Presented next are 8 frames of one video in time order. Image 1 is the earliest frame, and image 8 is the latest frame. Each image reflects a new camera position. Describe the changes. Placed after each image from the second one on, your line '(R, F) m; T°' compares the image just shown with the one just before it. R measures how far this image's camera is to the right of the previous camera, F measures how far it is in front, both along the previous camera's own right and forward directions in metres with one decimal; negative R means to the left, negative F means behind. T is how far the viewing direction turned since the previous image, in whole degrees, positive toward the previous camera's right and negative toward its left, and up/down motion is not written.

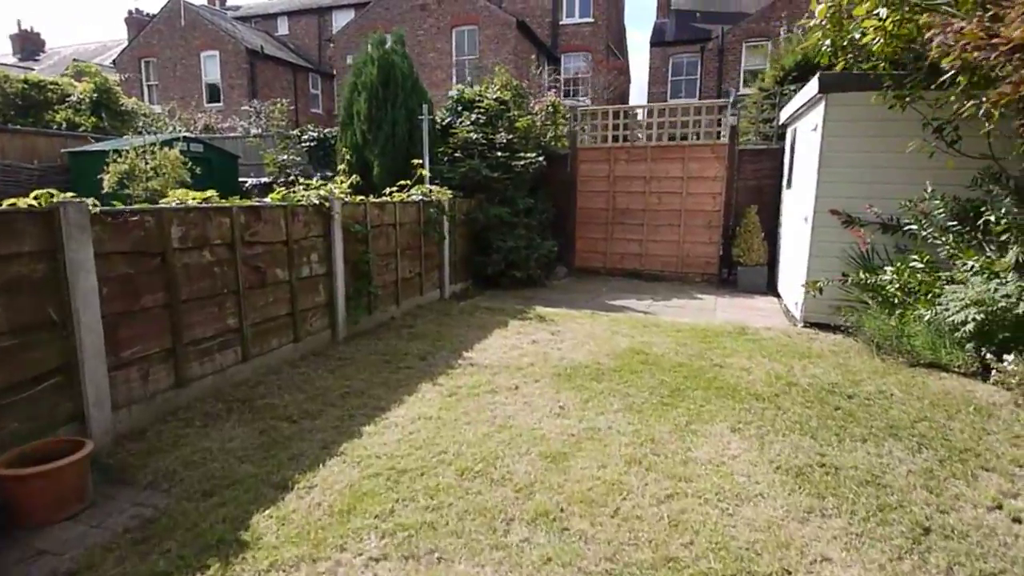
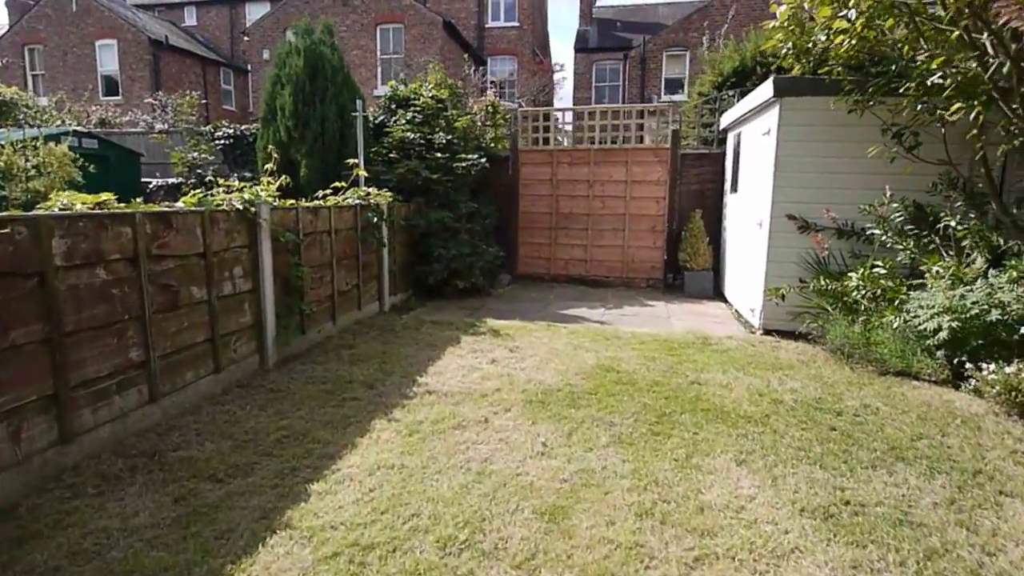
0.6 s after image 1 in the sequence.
(-0.2, +0.5) m; +7°
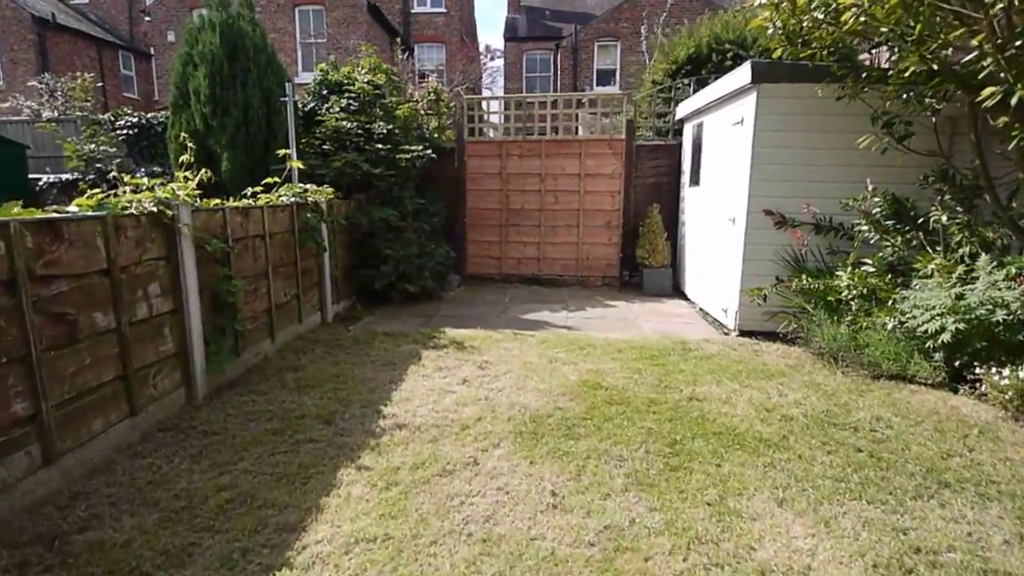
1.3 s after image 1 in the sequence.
(-0.3, +0.5) m; +7°
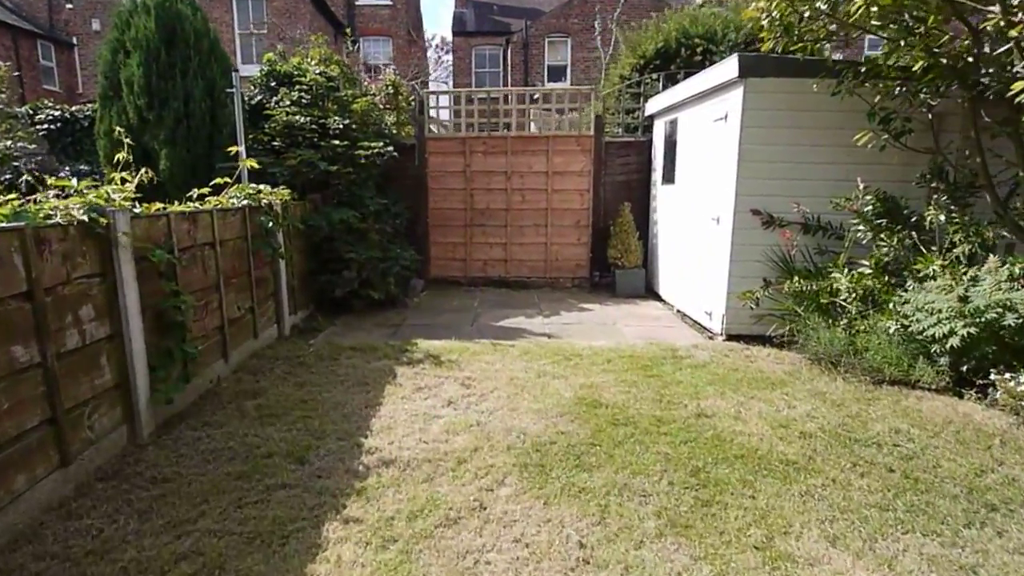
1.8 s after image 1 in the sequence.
(-0.2, +0.4) m; +5°
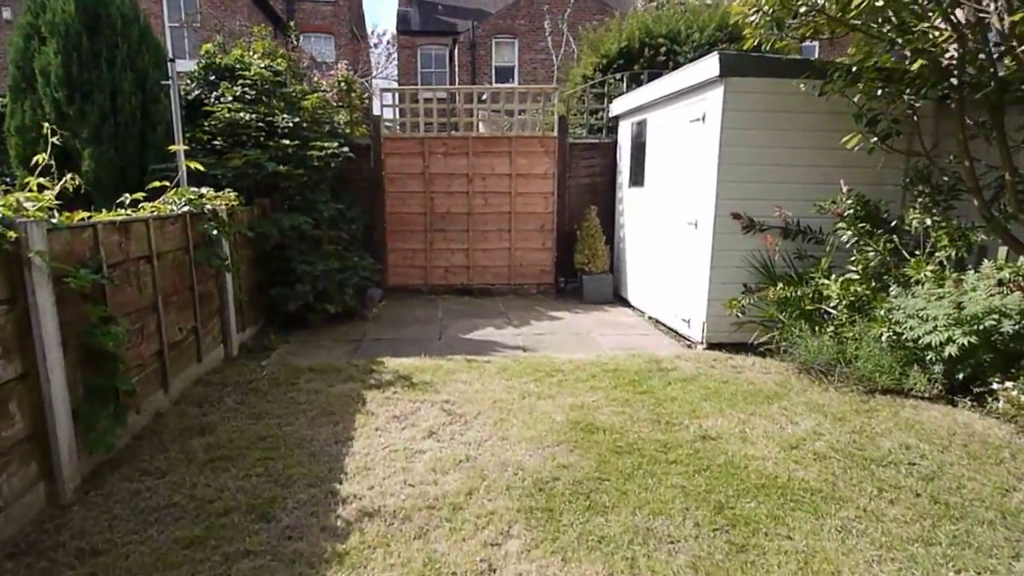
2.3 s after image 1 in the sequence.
(-0.2, +0.3) m; +5°
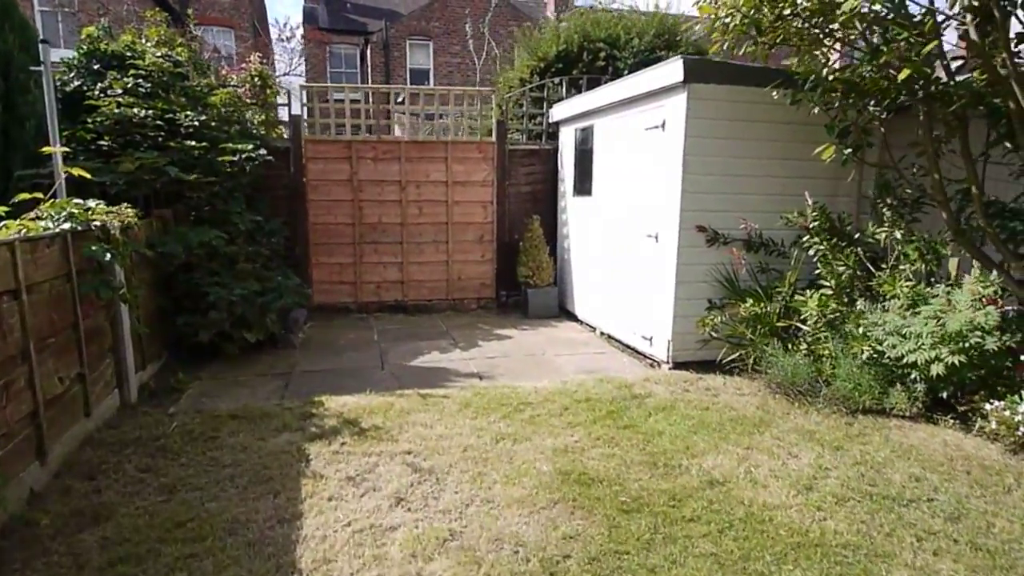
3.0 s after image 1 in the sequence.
(-0.3, +0.5) m; +9°
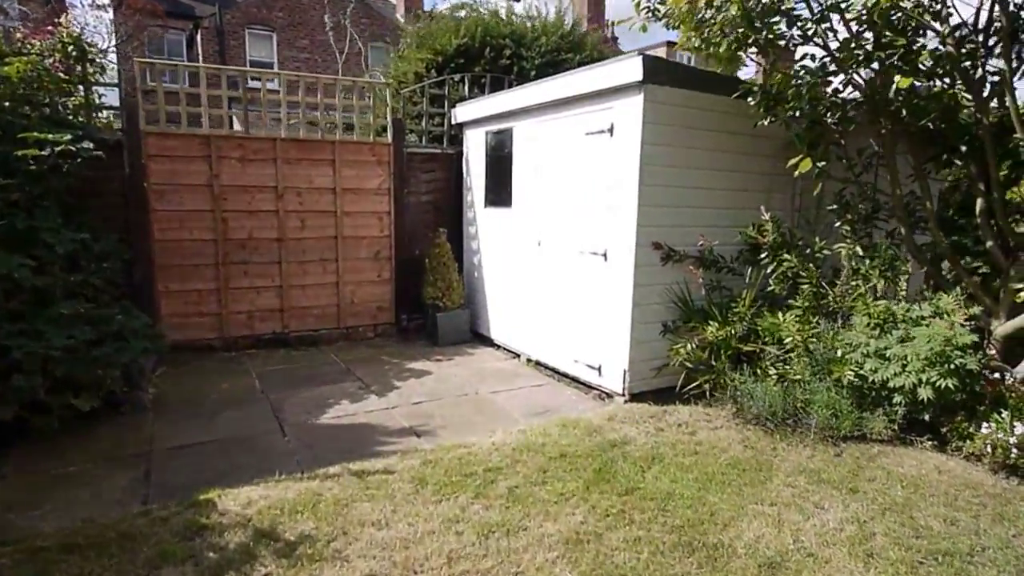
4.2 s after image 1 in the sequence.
(-0.6, +0.8) m; +15°
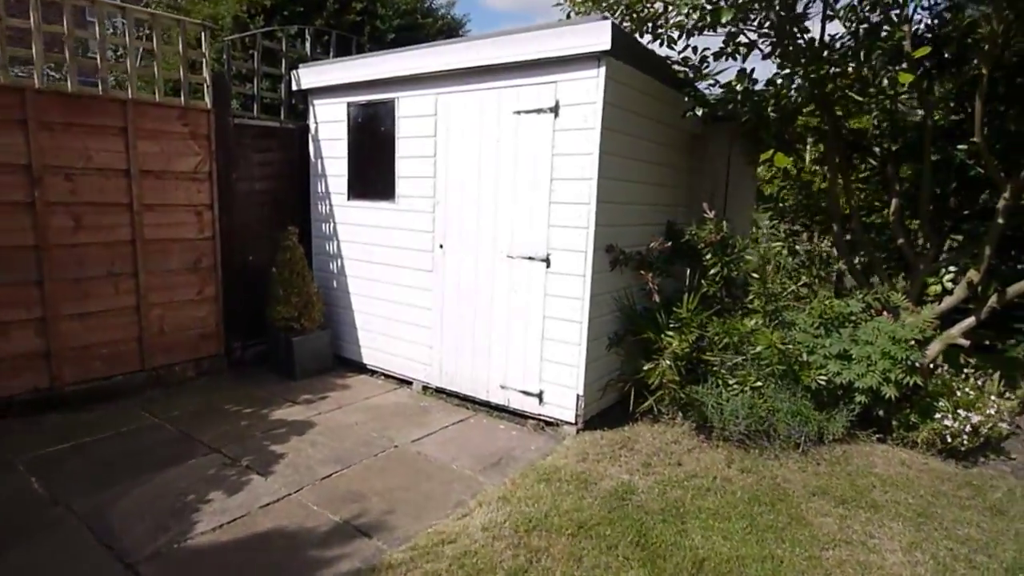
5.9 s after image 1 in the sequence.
(-0.9, +1.0) m; +23°
